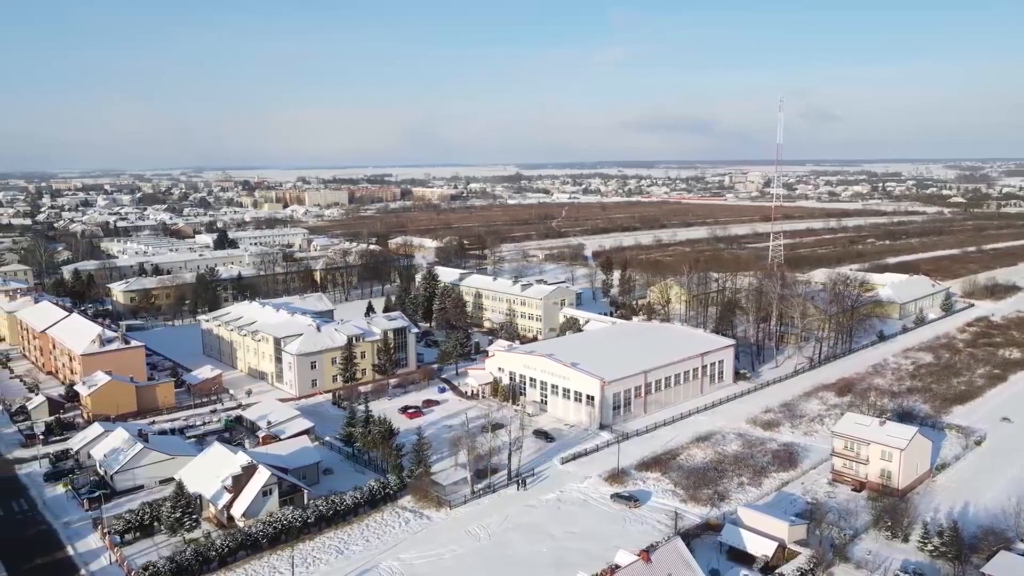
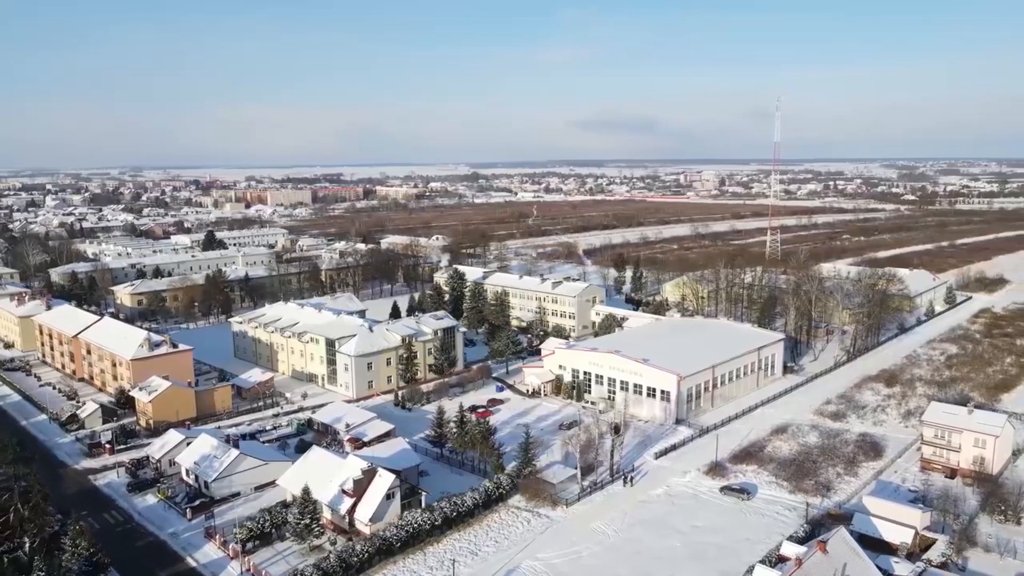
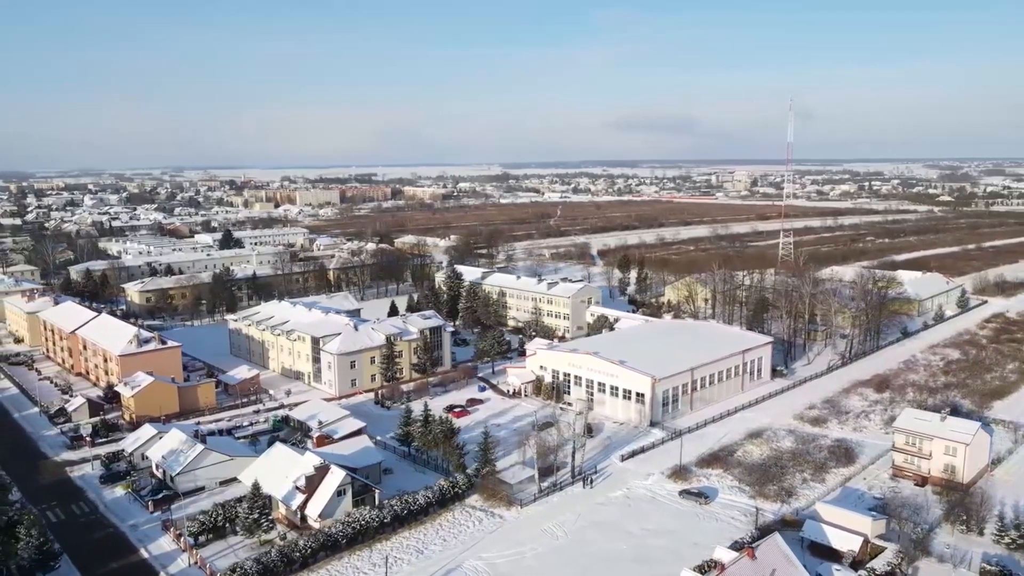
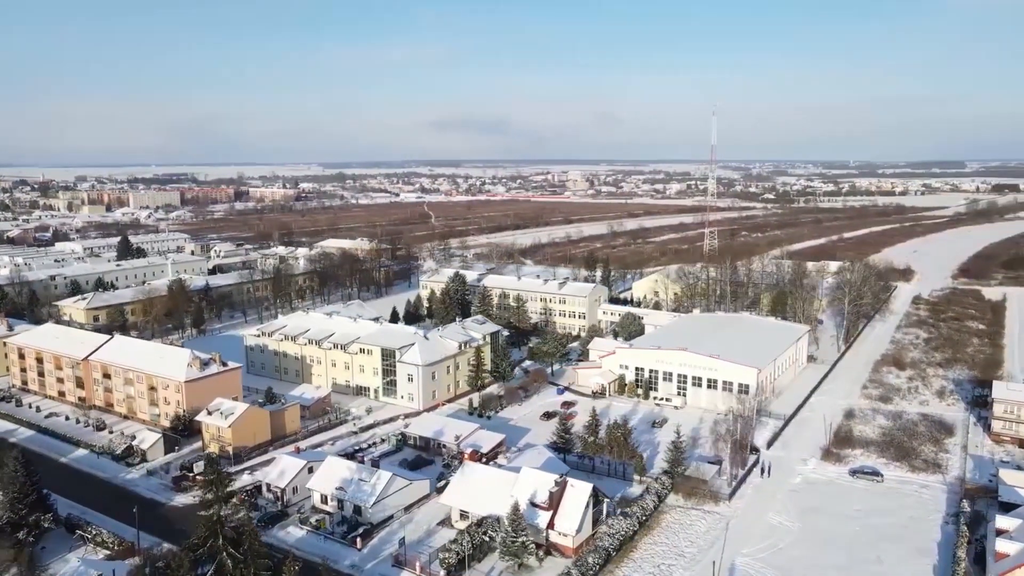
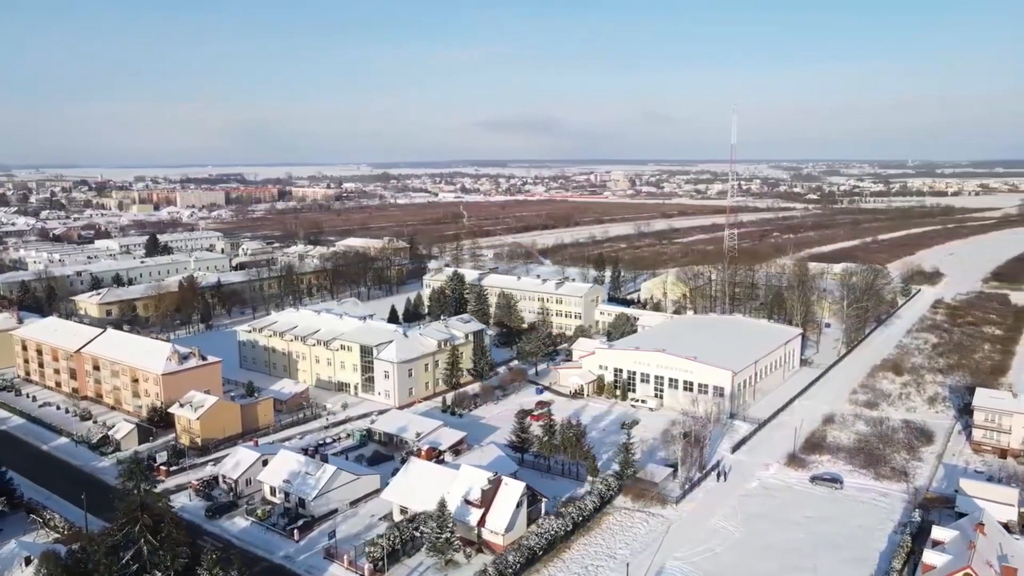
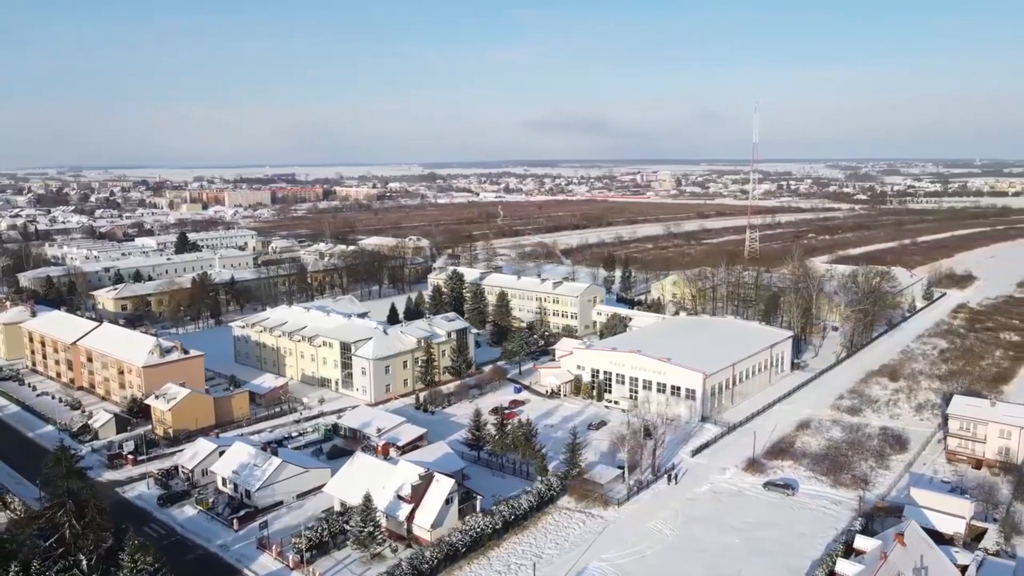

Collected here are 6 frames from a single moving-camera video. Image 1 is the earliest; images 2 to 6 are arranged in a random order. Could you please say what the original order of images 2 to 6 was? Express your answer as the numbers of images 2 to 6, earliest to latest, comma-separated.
3, 2, 6, 5, 4
